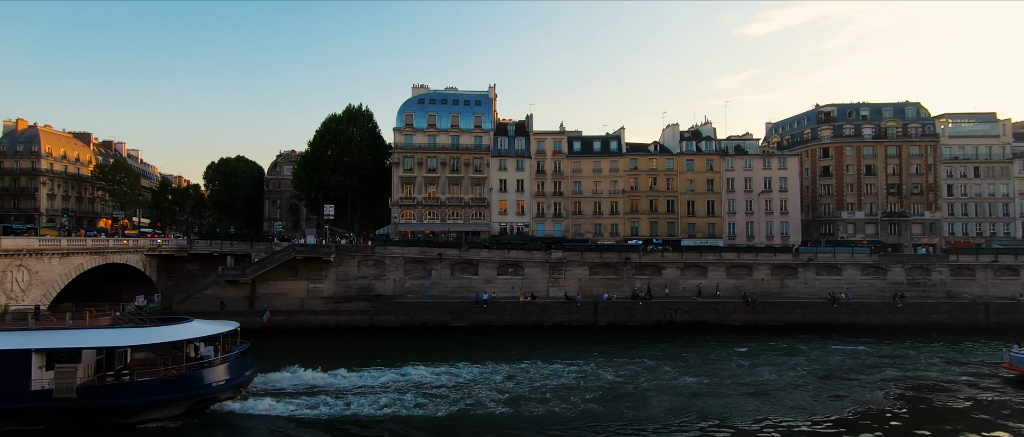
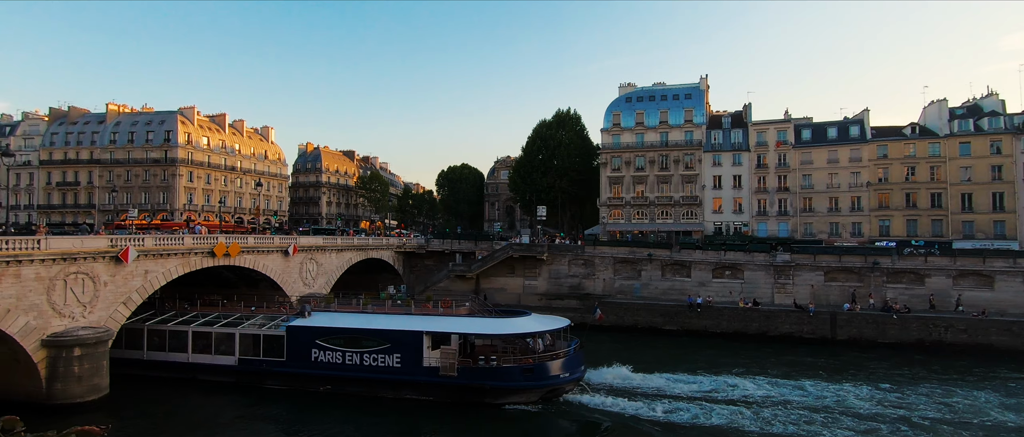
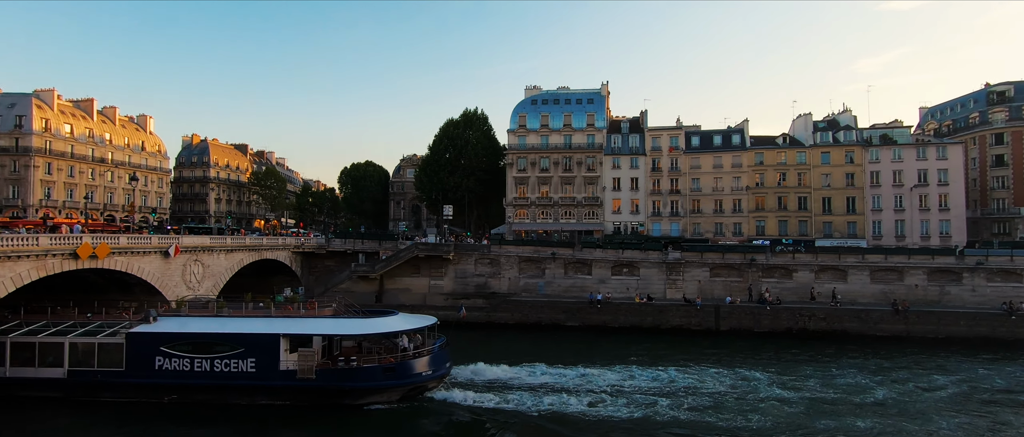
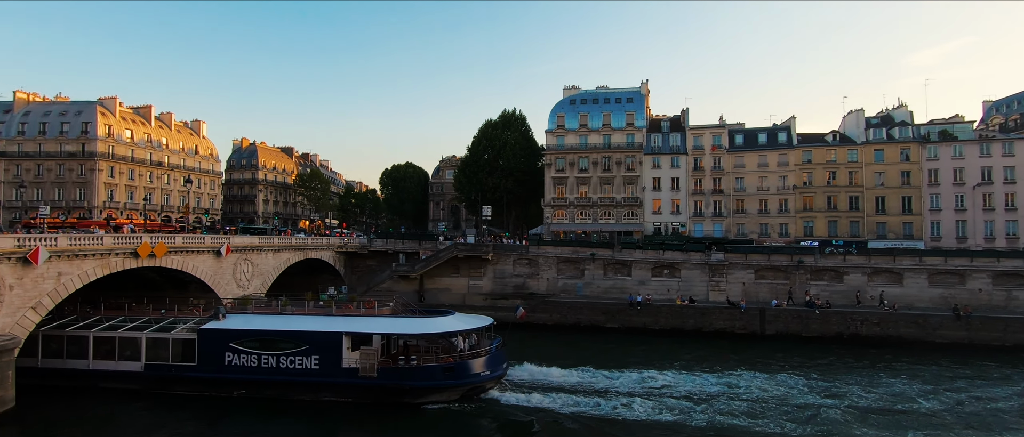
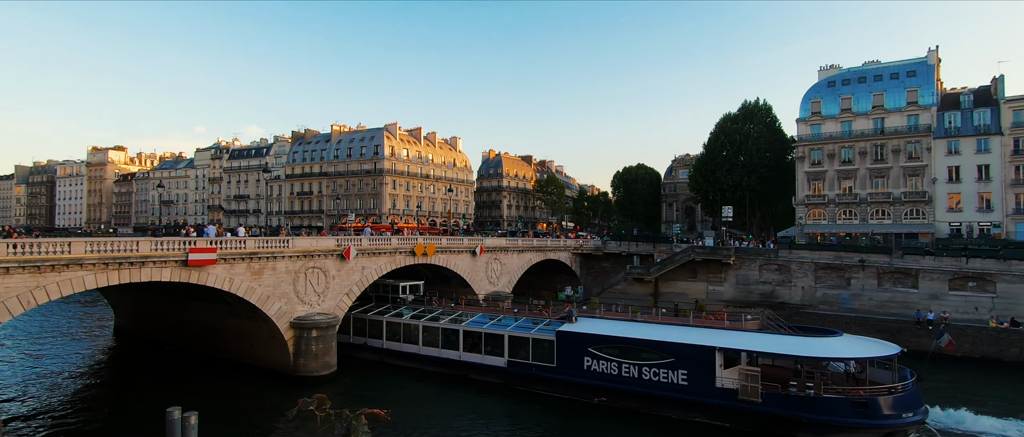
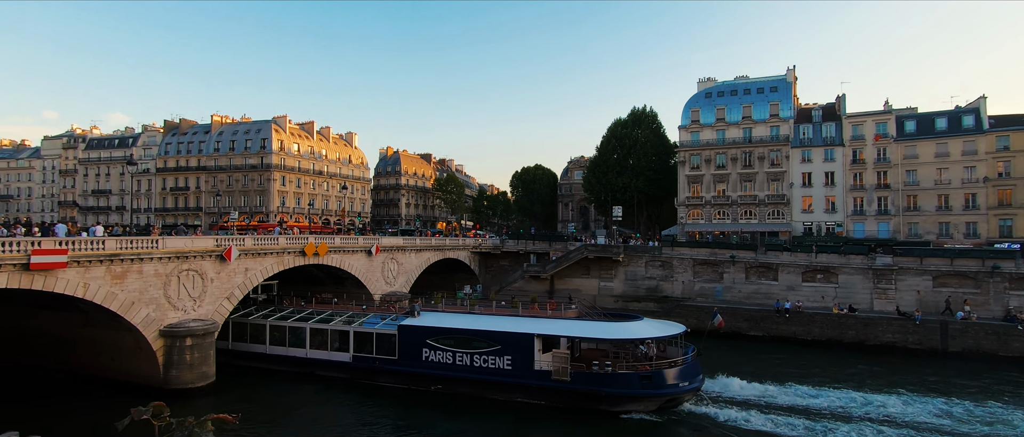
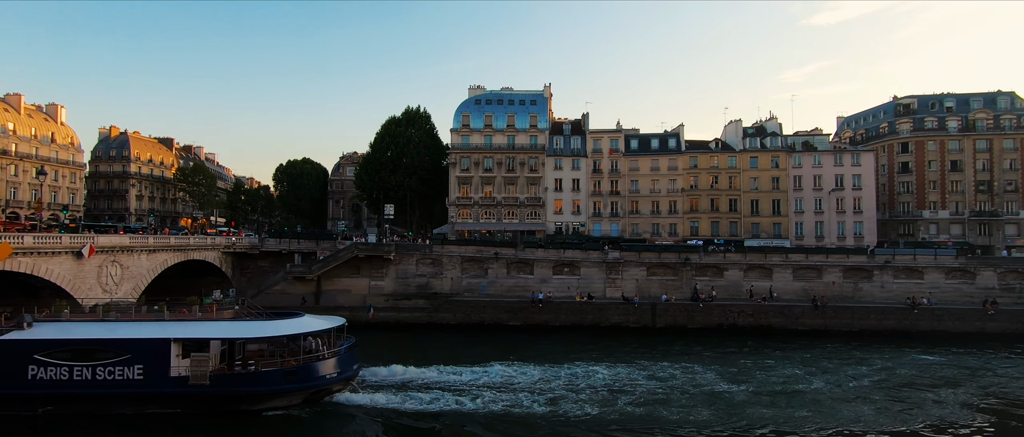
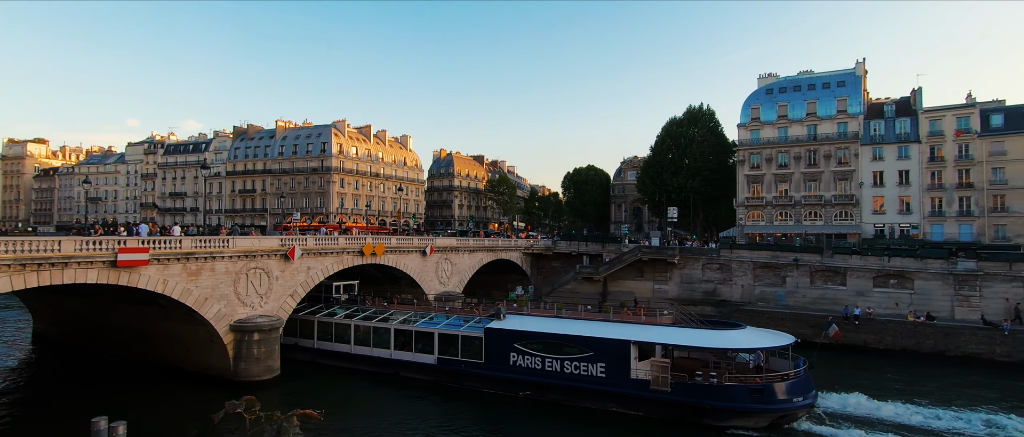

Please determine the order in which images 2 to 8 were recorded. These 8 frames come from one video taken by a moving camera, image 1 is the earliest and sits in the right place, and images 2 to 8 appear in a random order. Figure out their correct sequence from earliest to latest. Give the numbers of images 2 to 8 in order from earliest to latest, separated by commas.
7, 3, 4, 2, 6, 8, 5
